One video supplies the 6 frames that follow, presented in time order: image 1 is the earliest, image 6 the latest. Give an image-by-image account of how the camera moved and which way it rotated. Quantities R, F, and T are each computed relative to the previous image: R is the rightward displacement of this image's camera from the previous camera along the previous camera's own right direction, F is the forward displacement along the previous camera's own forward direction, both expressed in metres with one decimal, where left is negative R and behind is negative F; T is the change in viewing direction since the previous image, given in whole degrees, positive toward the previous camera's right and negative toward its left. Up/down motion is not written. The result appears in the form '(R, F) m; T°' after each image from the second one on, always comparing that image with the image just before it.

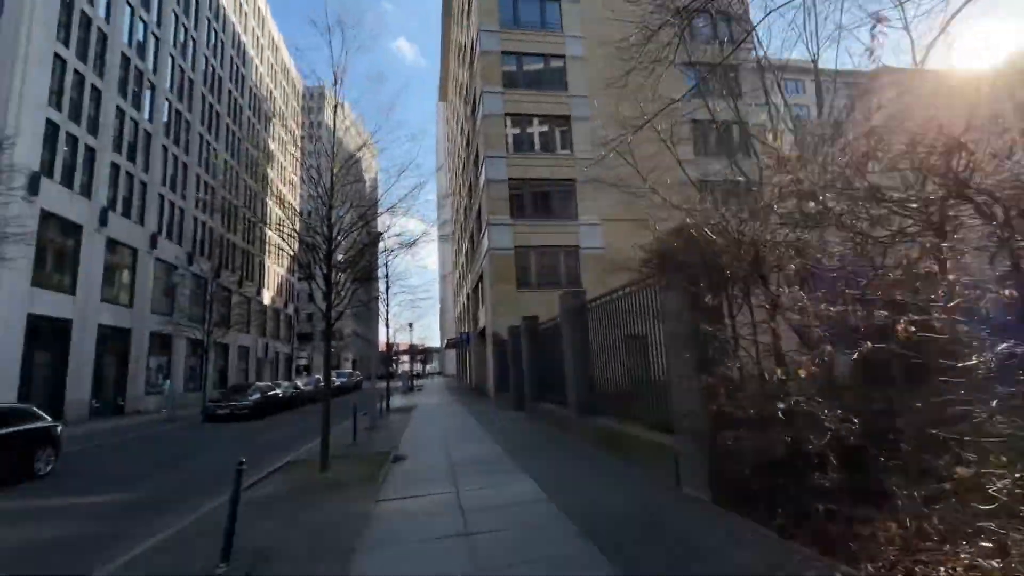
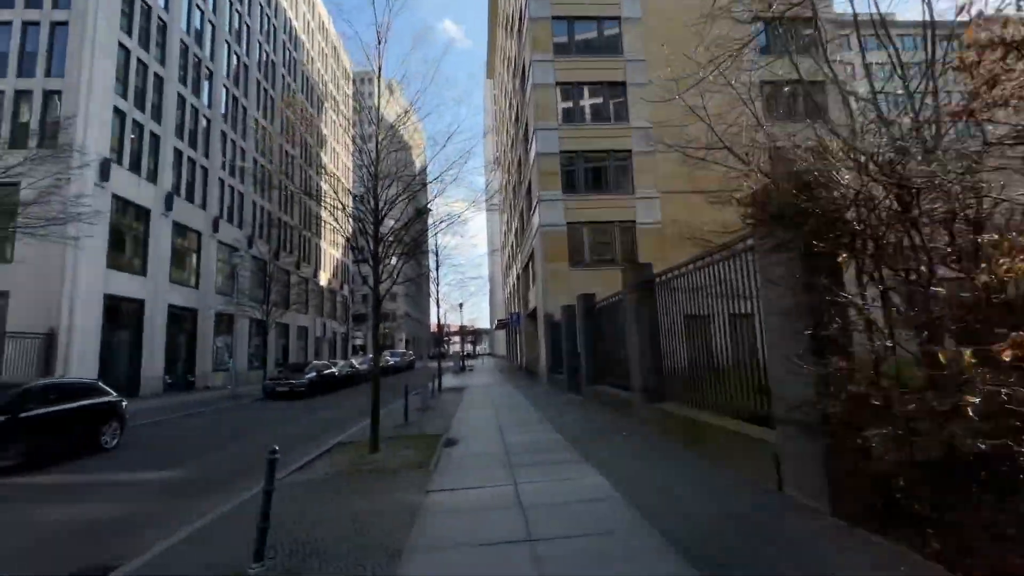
(-0.2, +0.7) m; -6°
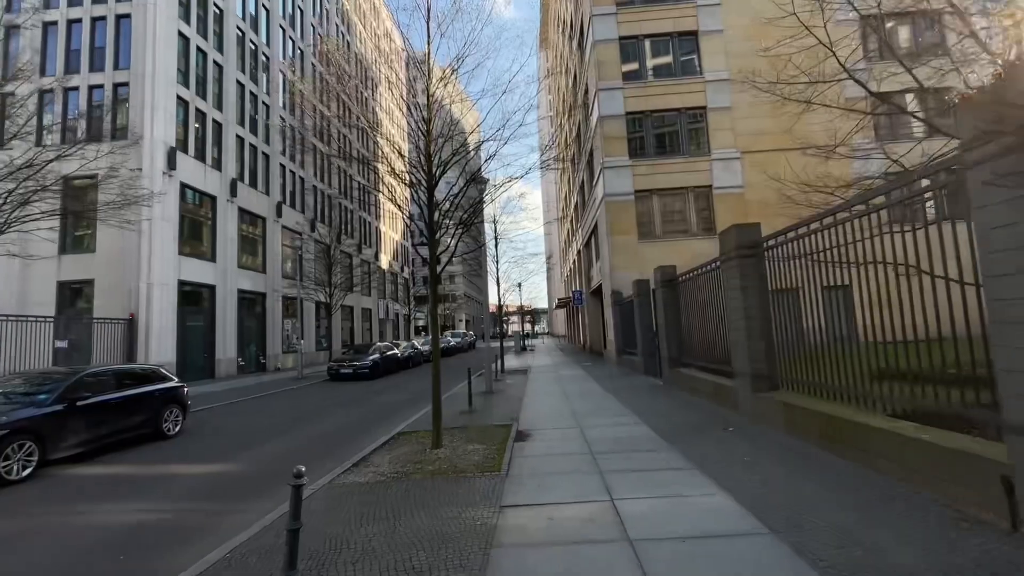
(-0.3, +1.1) m; -7°
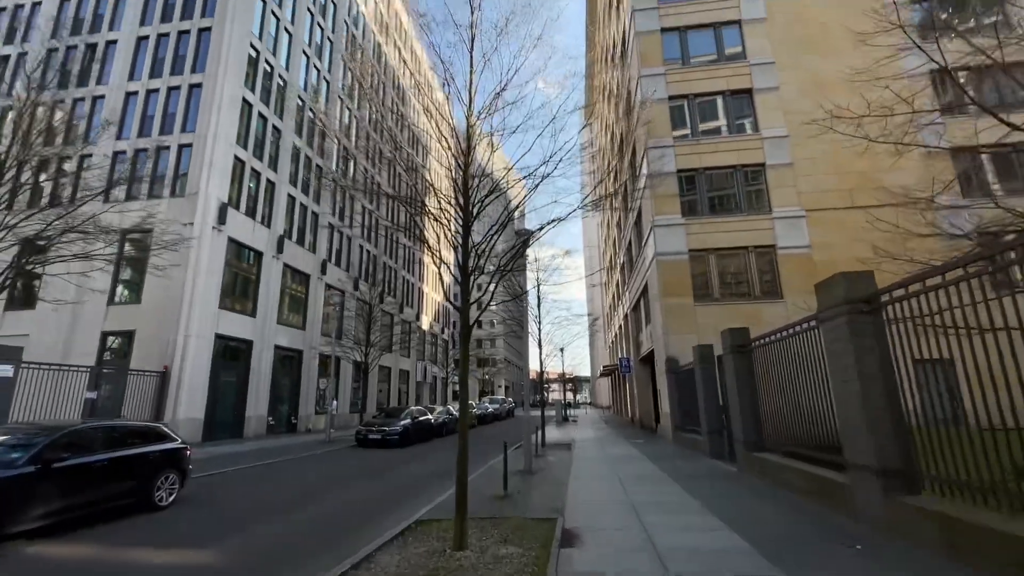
(-0.1, +1.2) m; -5°
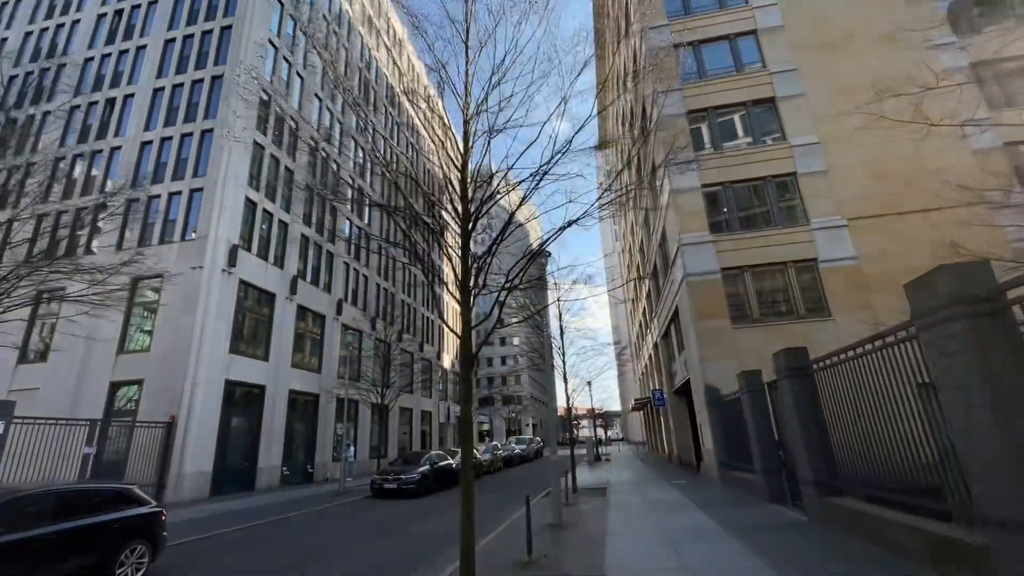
(+0.1, +1.1) m; -3°
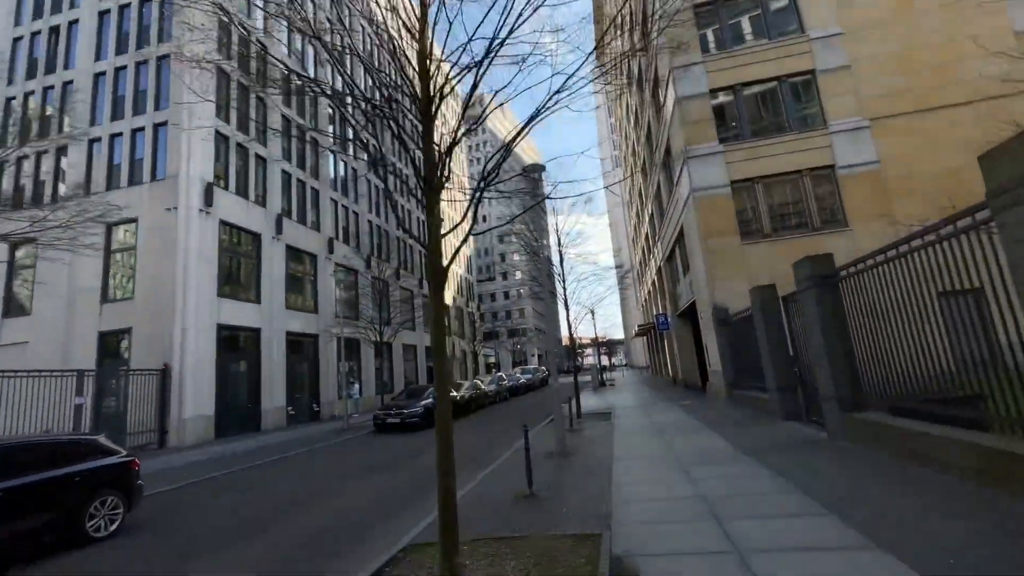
(+0.2, +0.9) m; 0°
